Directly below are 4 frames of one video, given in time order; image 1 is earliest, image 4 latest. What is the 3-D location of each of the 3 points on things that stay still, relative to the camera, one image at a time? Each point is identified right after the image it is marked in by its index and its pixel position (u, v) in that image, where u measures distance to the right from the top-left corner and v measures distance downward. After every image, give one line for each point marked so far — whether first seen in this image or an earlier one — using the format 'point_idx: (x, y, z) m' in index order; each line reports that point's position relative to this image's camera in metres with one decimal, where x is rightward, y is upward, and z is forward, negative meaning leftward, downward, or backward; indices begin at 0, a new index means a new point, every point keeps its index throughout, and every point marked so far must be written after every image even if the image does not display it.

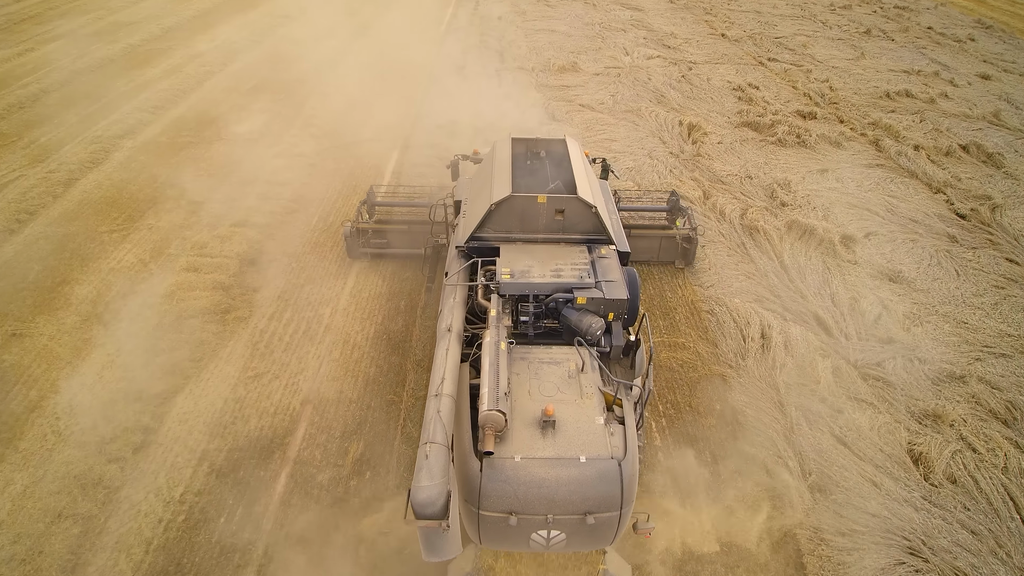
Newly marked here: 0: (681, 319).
0: (+3.1, -0.6, +9.8) m
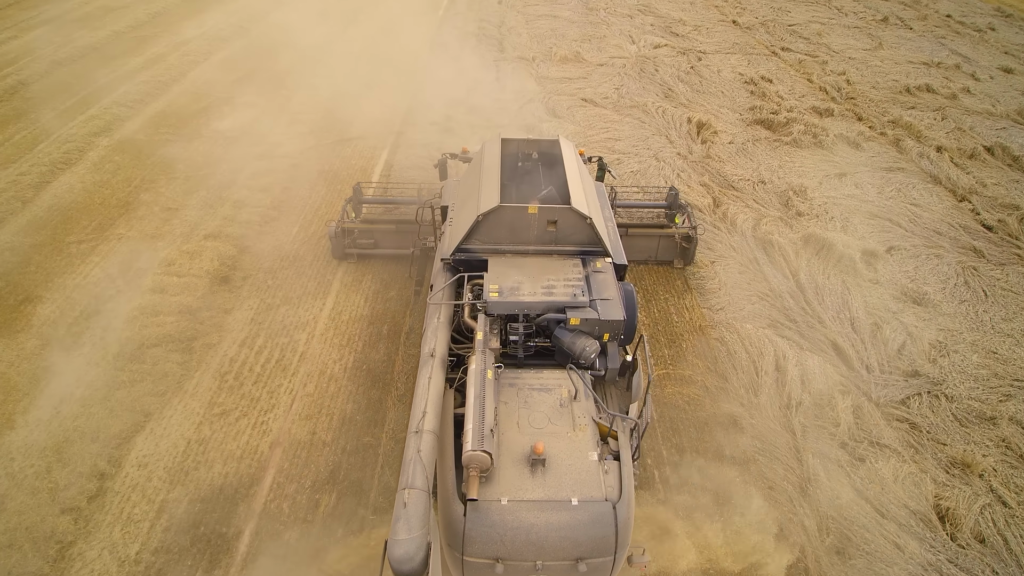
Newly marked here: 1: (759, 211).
0: (+3.0, -1.0, +9.1) m
1: (+5.8, +1.8, +12.3) m
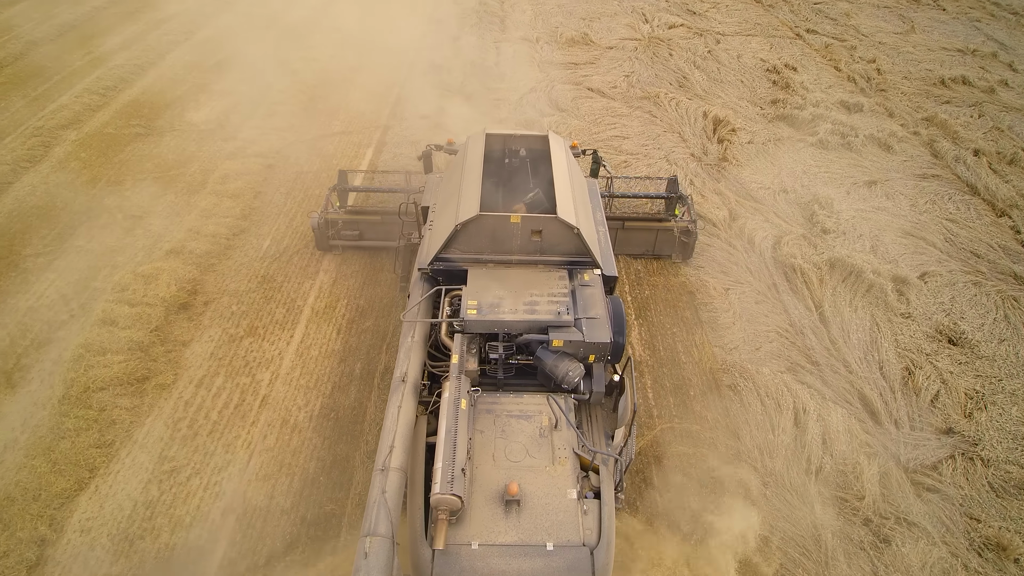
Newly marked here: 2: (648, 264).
0: (+2.8, -1.6, +8.2) m
1: (+5.7, +1.3, +11.3) m
2: (+2.6, +0.5, +10.4) m
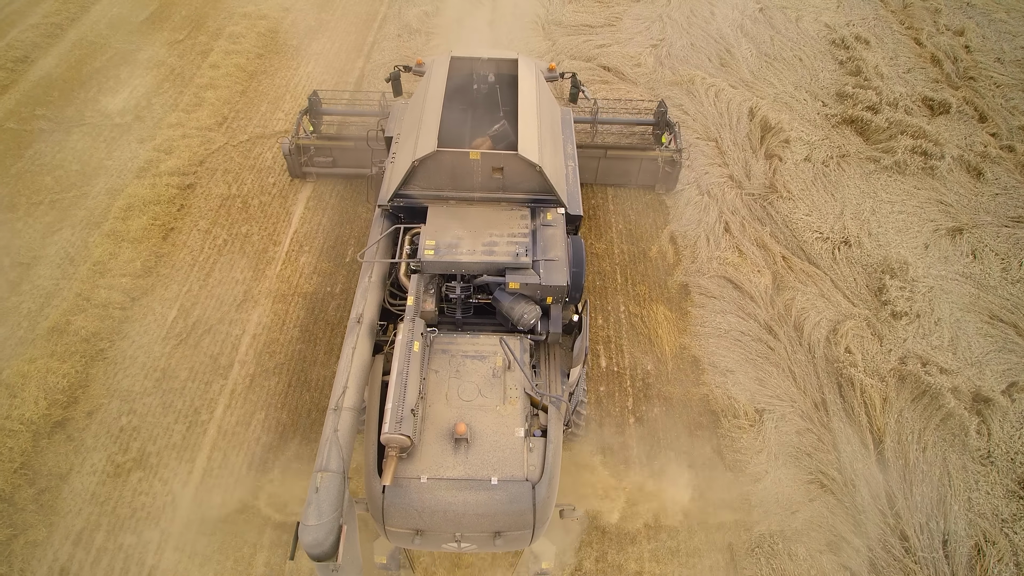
0: (+2.3, -3.5, +6.5) m
1: (+5.5, -0.3, +9.0) m
2: (+2.3, -1.1, +8.3) m
